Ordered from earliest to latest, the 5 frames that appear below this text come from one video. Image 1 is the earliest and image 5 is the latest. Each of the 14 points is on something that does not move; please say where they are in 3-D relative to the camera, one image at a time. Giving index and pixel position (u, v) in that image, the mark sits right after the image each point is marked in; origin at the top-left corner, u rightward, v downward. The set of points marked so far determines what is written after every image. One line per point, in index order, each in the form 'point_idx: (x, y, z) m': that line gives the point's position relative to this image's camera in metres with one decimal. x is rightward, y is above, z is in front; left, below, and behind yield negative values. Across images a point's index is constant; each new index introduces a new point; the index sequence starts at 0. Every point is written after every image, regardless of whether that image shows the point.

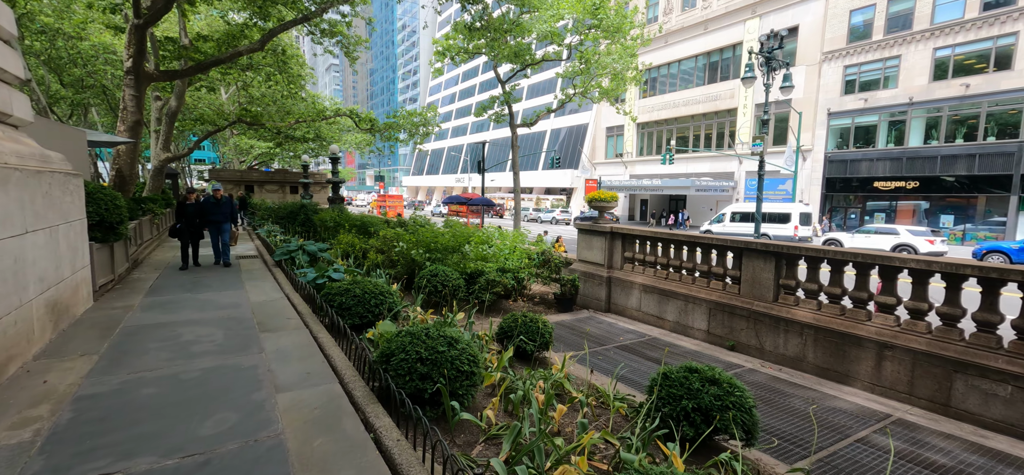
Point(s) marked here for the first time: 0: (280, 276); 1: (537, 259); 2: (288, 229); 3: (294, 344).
0: (-3.9, -0.7, +7.1) m
1: (+0.4, -0.4, +8.2) m
2: (-6.8, +0.3, +12.7) m
3: (-2.1, -1.0, +4.1) m
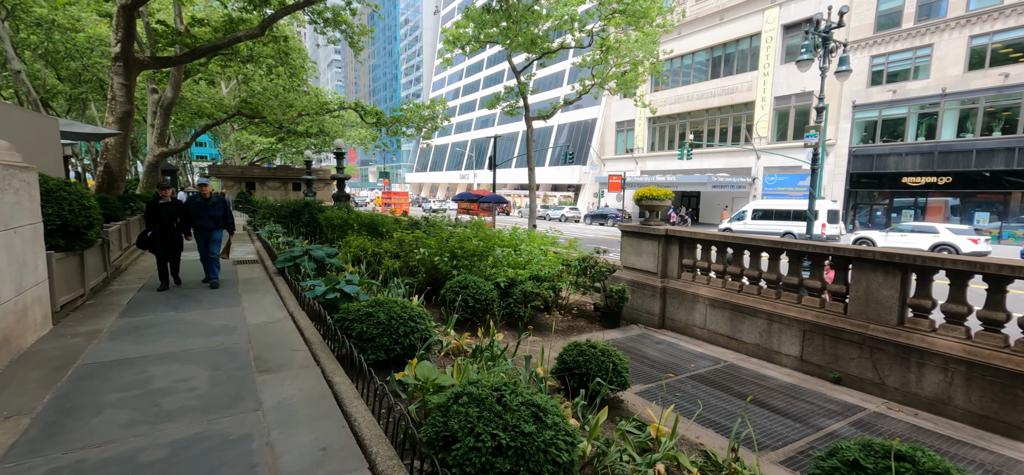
0: (-3.3, -0.7, +6.0) m
1: (+1.0, -0.5, +7.2) m
2: (-6.1, +0.3, +11.7) m
3: (-1.5, -1.1, +3.0) m
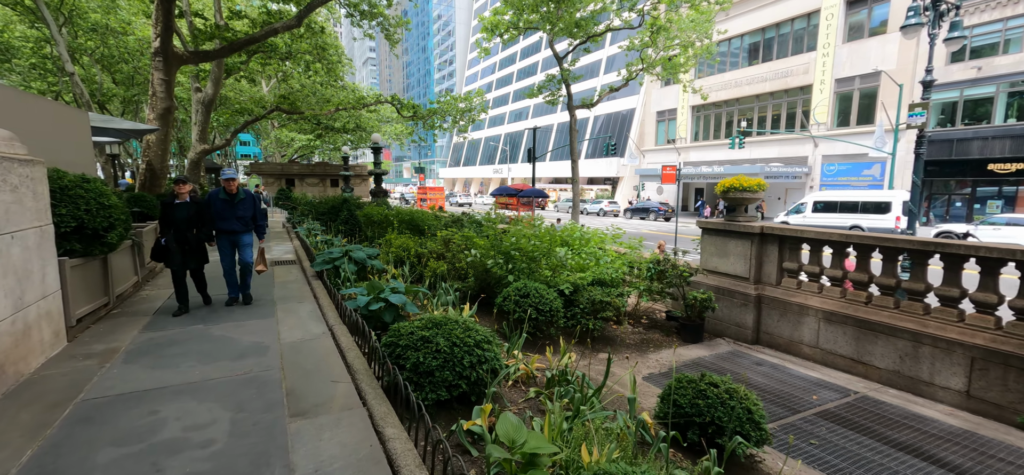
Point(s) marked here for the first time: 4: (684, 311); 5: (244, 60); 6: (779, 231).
0: (-2.5, -0.7, +5.4) m
1: (+2.0, -0.5, +6.2) m
2: (-4.9, +0.3, +11.2) m
3: (-0.9, -1.2, +2.3) m
4: (+2.4, -1.0, +5.9) m
5: (-11.8, +7.8, +18.4) m
6: (+3.3, +0.1, +5.2) m
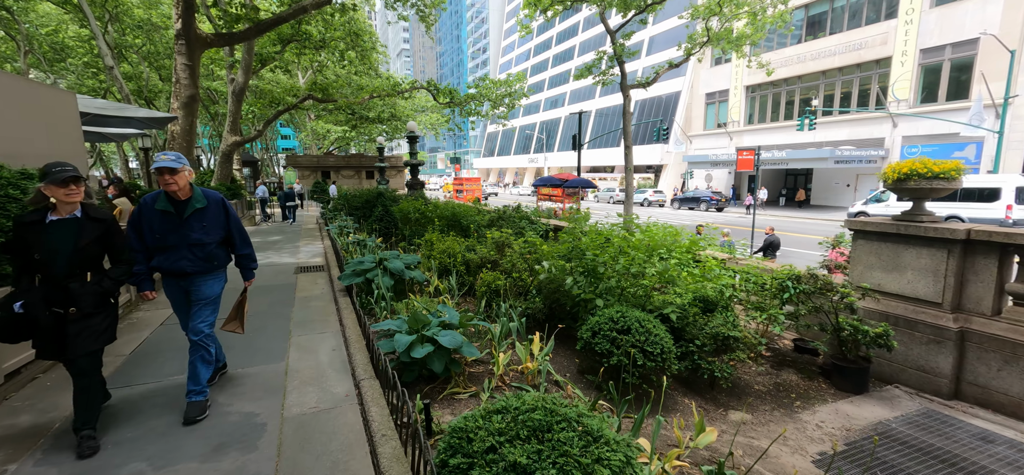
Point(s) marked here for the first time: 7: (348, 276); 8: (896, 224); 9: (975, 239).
0: (-1.6, -0.8, +4.2) m
1: (+2.8, -0.5, +4.6) m
2: (-3.6, +0.4, +10.1) m
3: (-0.3, -1.3, +0.9) m
4: (+3.3, -1.1, +4.3) m
5: (-9.9, +8.0, +17.7) m
6: (+4.1, 0.0, +3.5) m
7: (-1.9, -0.5, +4.8) m
8: (+3.8, +0.2, +4.1) m
9: (+4.1, 0.0, +3.7) m
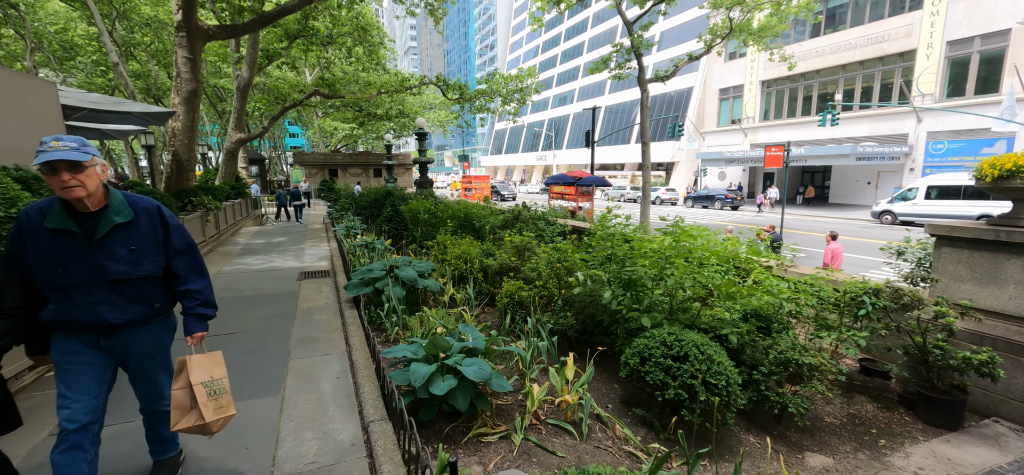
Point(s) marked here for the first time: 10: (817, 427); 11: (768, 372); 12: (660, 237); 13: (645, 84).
0: (-1.3, -0.9, +3.6) m
1: (+3.1, -0.6, +4.0) m
2: (-3.2, +0.3, +9.6) m
3: (-0.1, -1.4, +0.4) m
4: (+3.6, -1.2, +3.7) m
5: (-9.4, +8.0, +17.2) m
6: (+4.4, -0.1, +2.9) m
7: (-1.6, -0.5, +4.3) m
8: (+4.0, +0.1, +3.5) m
9: (+4.4, -0.1, +3.1) m
10: (+2.5, -1.5, +3.4) m
11: (+2.0, -1.1, +3.2) m
12: (+1.6, -0.1, +4.5) m
13: (+4.8, +5.6, +15.1) m
